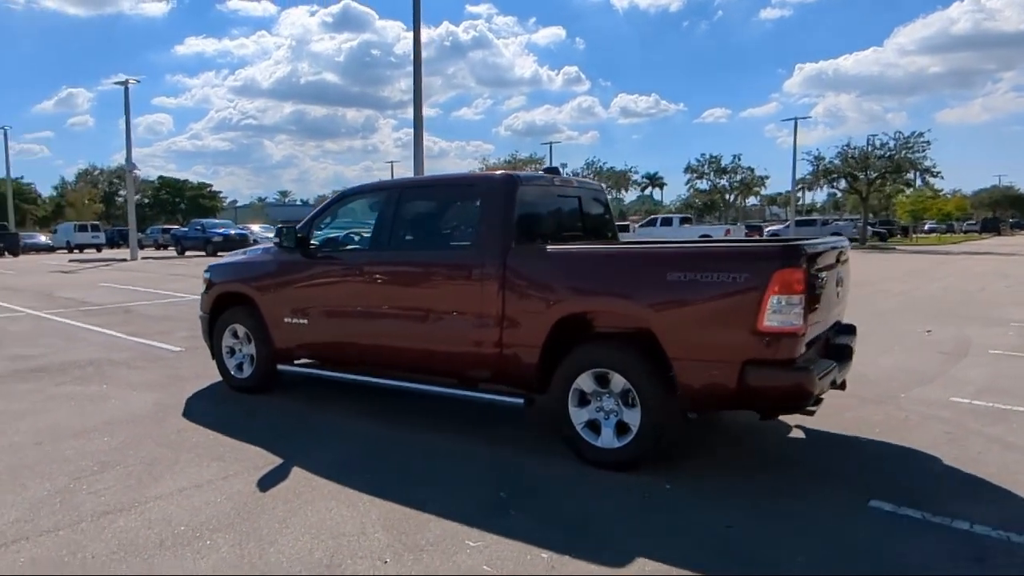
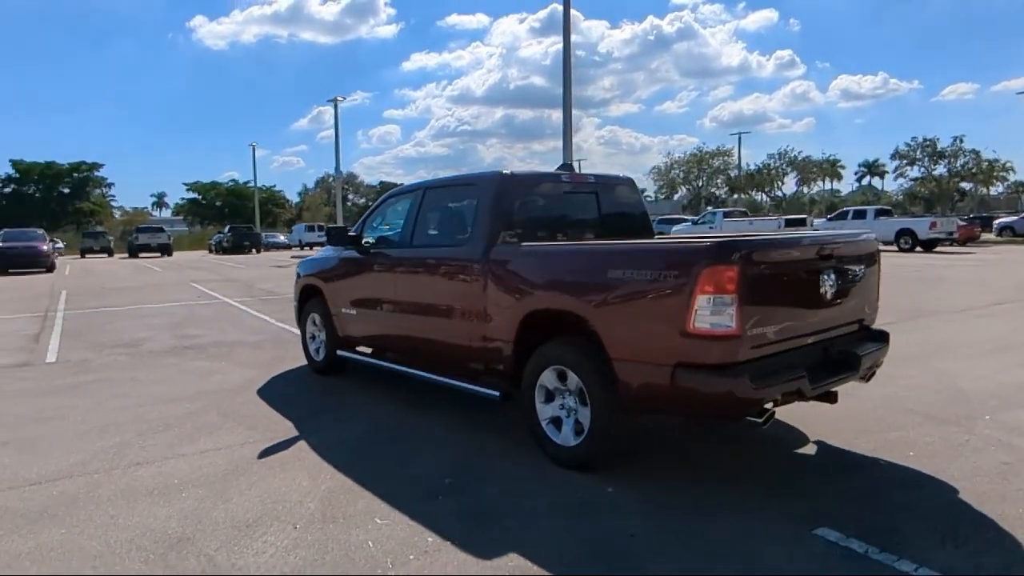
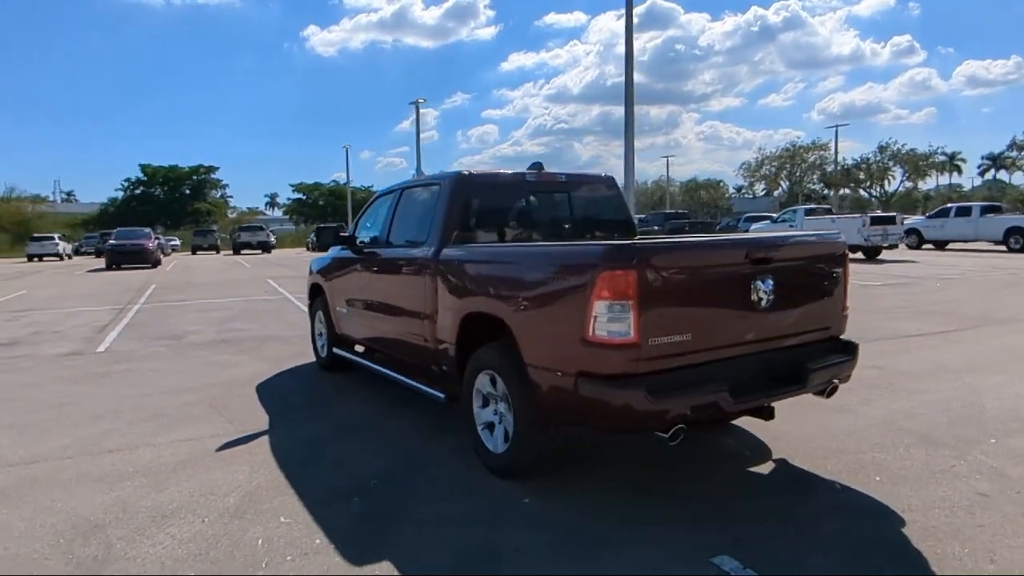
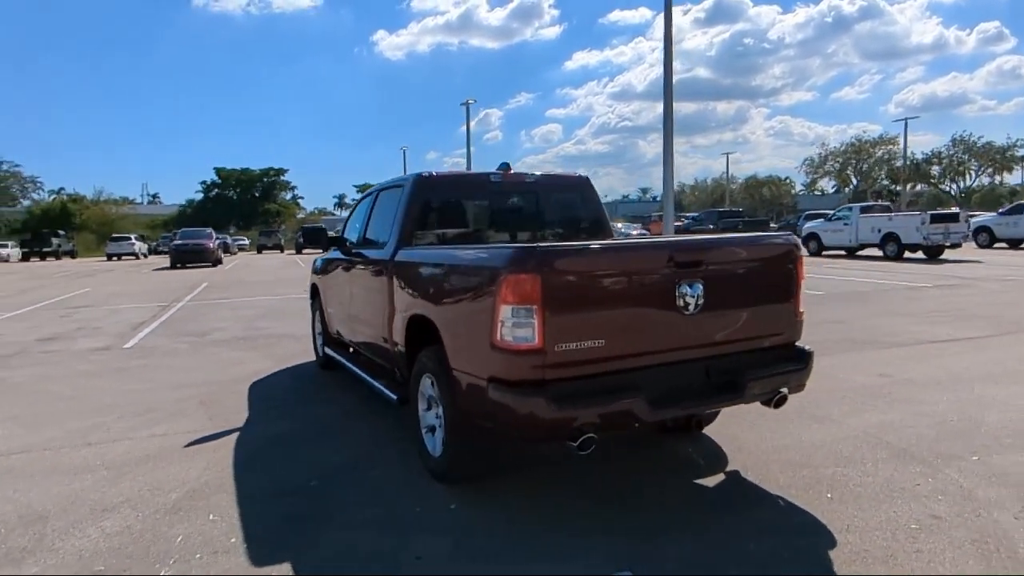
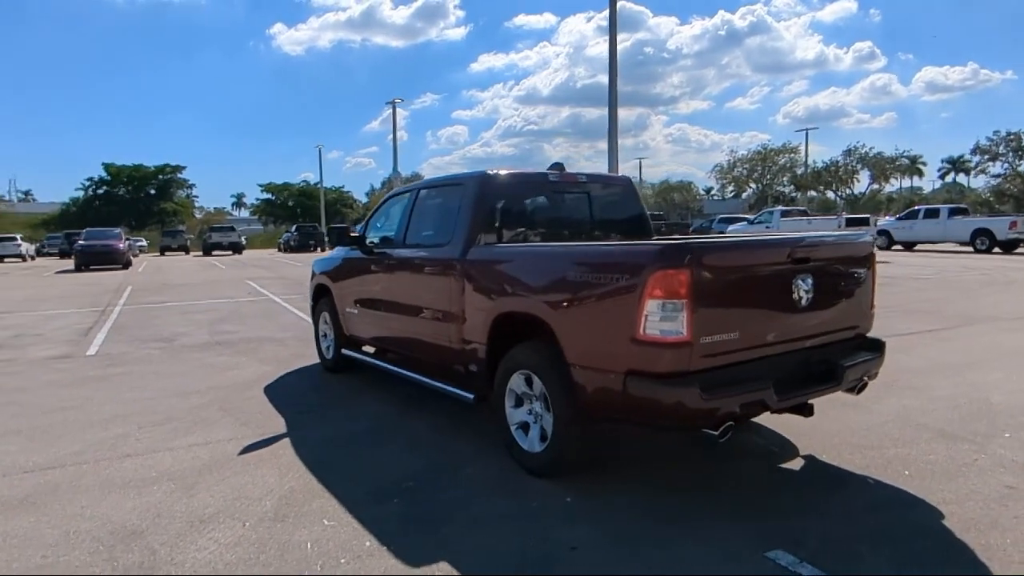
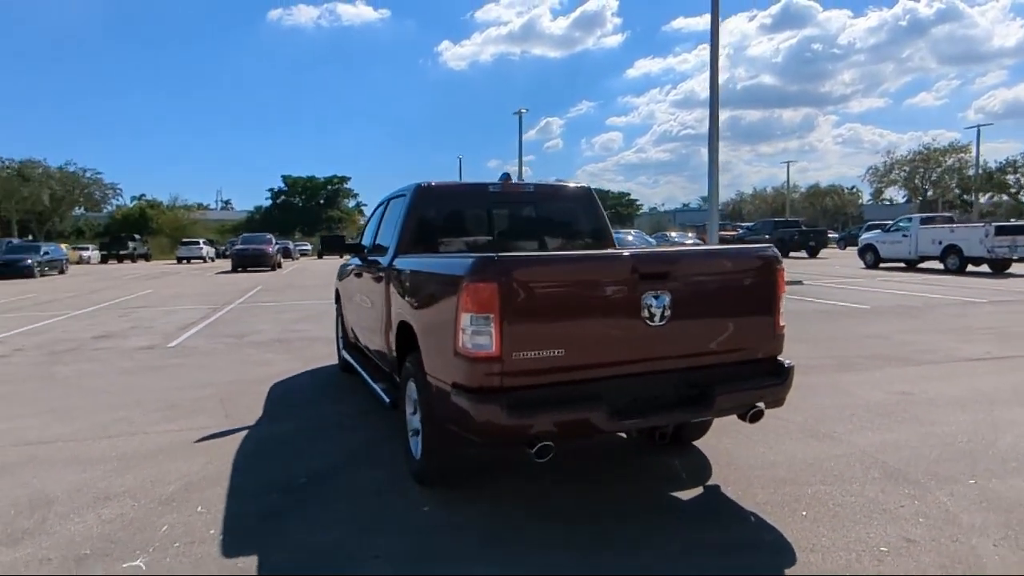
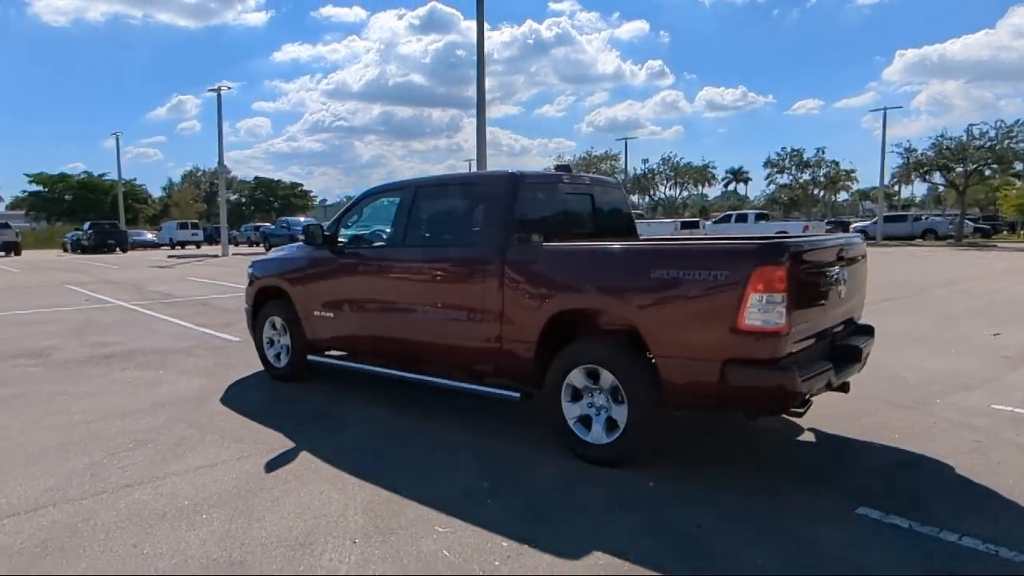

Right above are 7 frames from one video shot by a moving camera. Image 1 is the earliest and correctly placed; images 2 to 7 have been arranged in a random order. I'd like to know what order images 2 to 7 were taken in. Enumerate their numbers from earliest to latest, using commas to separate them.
7, 2, 5, 3, 4, 6
